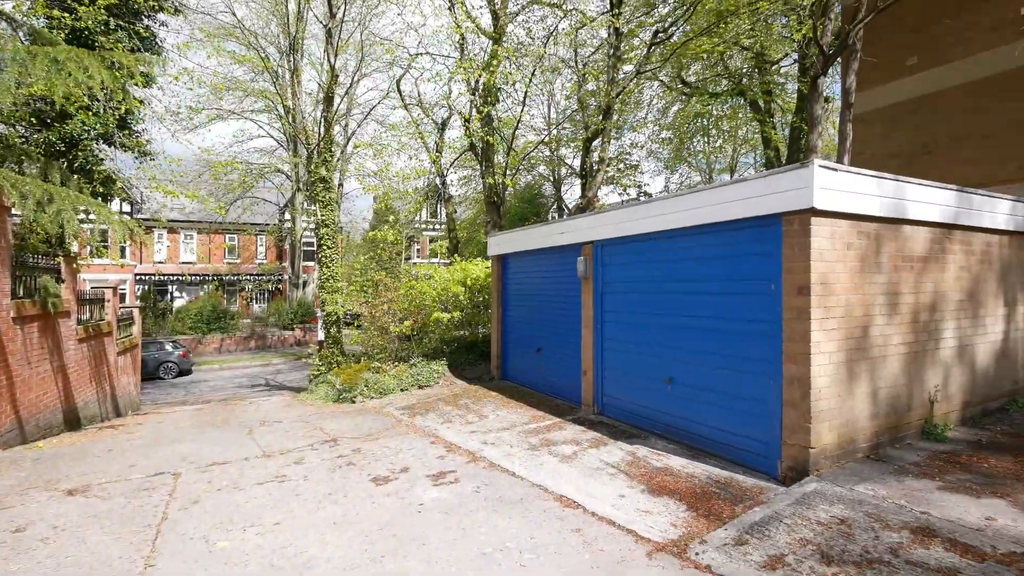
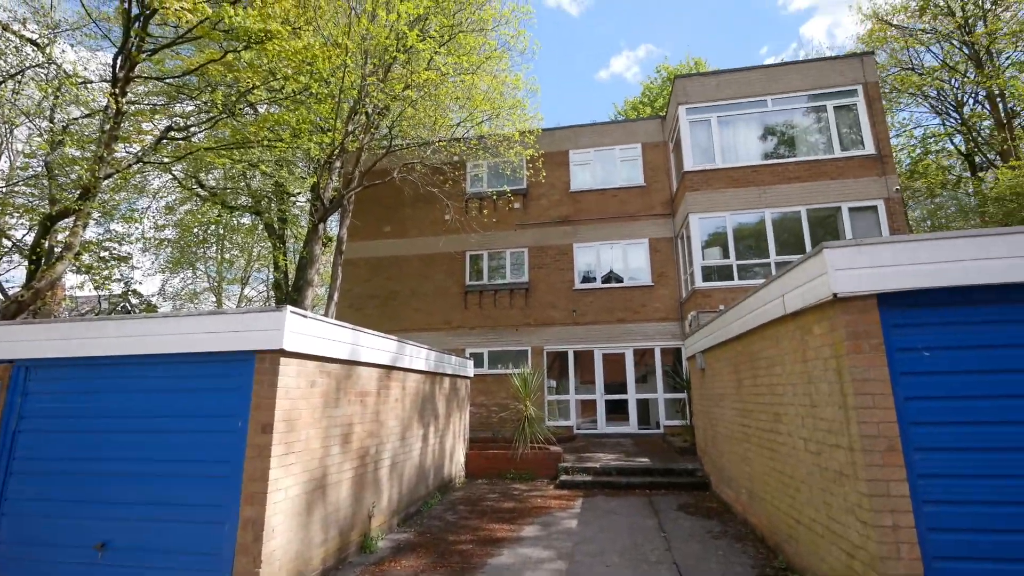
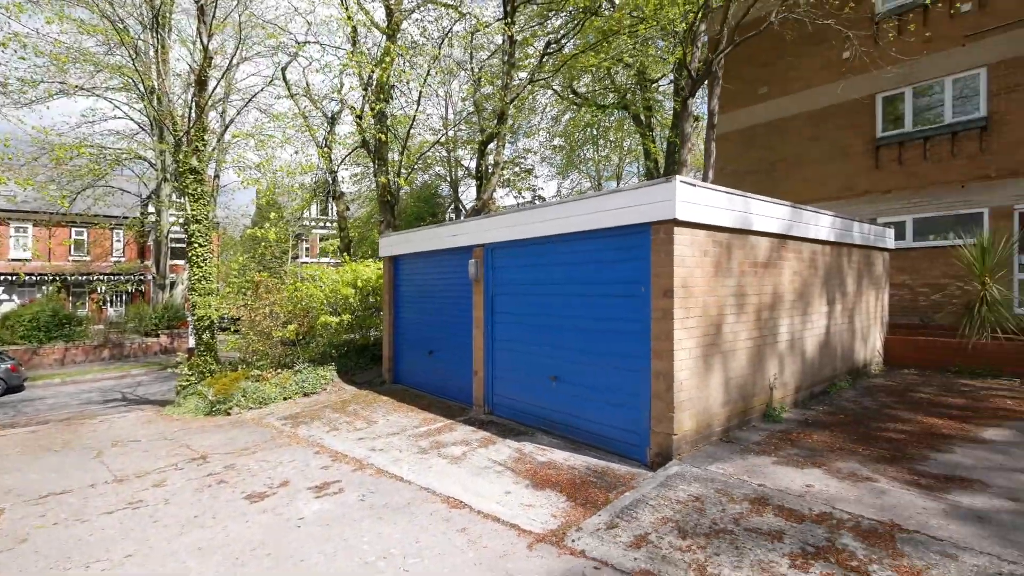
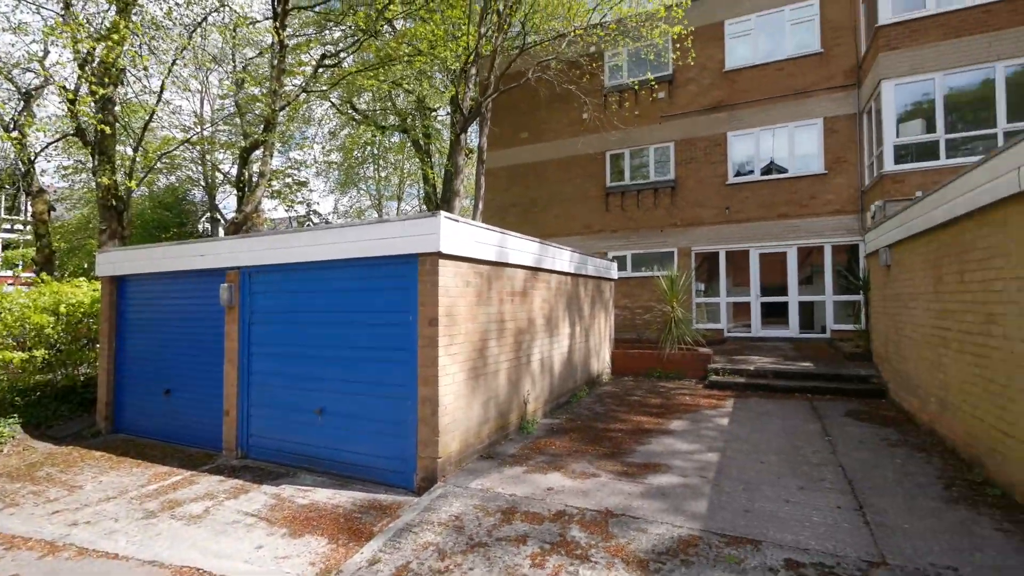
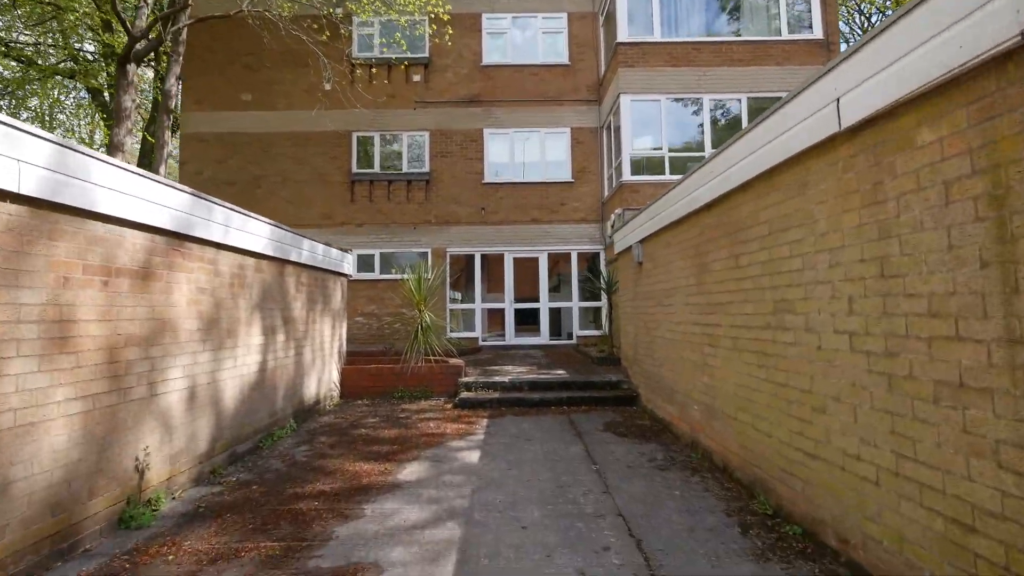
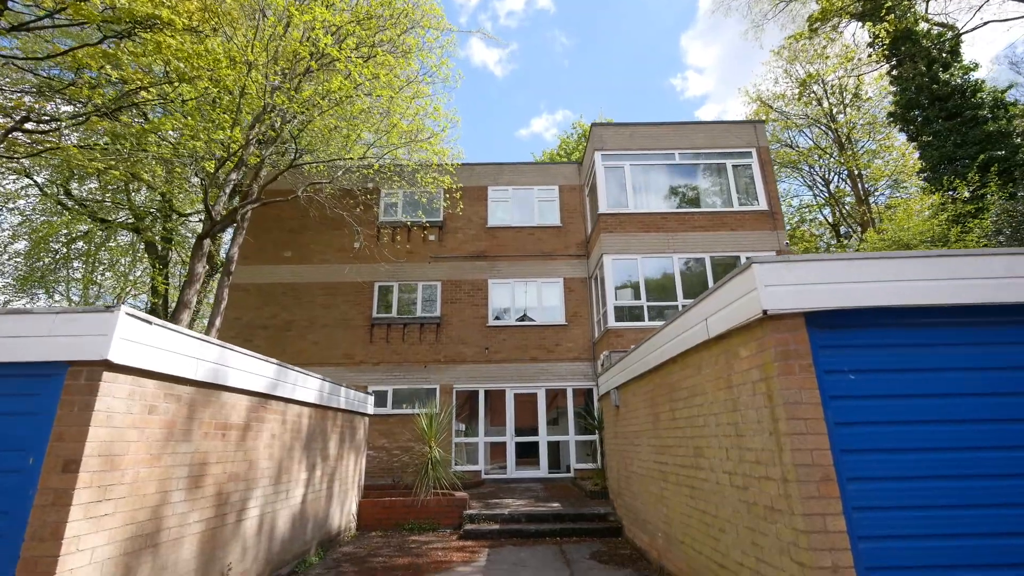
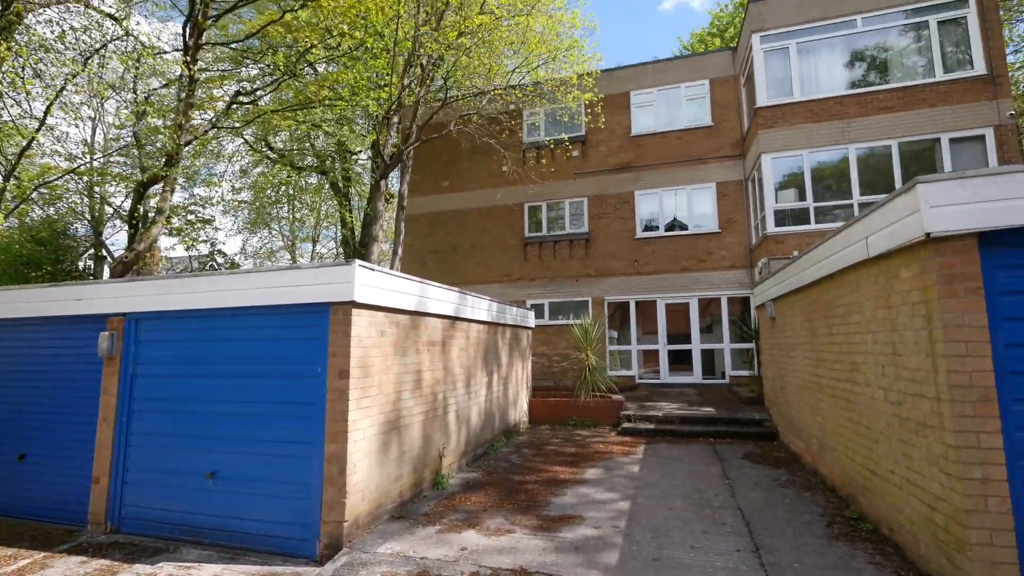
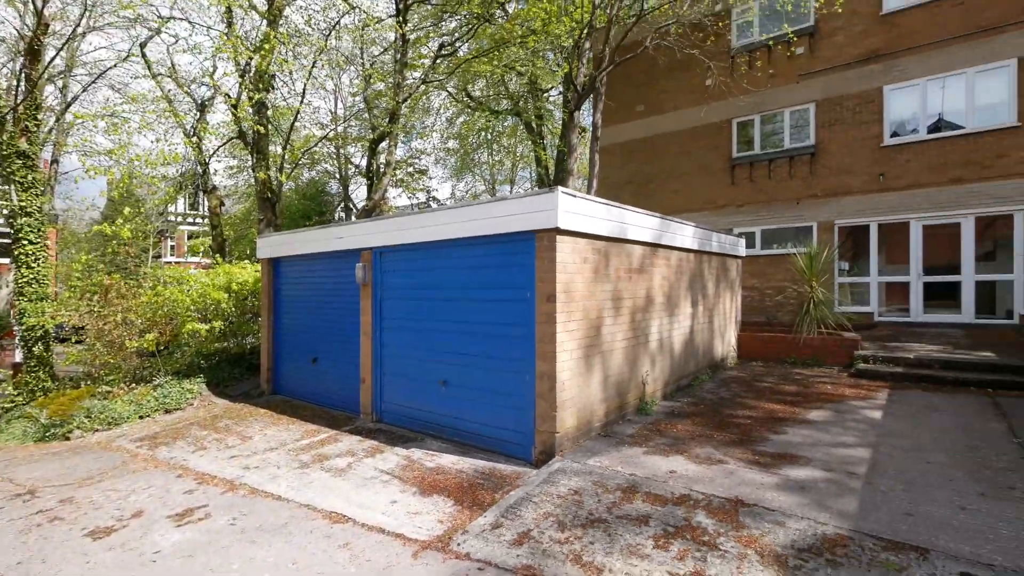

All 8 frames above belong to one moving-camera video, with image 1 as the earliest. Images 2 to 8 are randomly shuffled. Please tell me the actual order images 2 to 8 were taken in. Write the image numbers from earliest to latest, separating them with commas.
3, 8, 4, 7, 2, 6, 5
